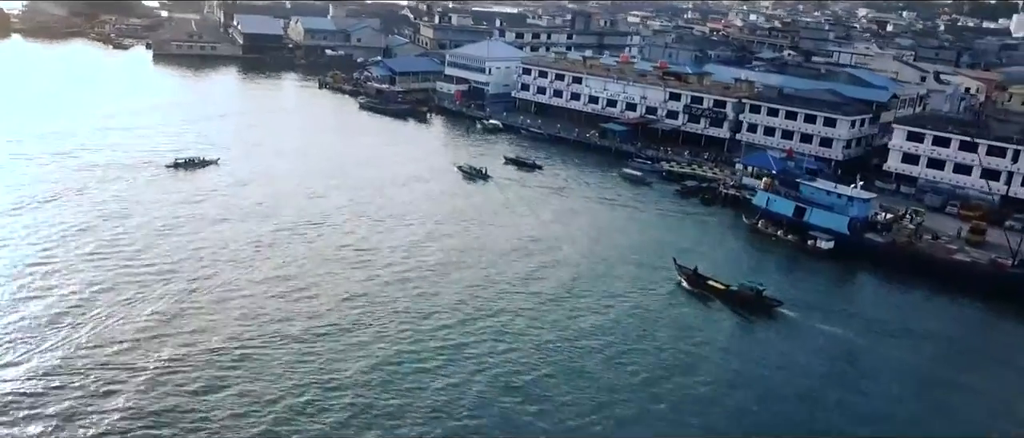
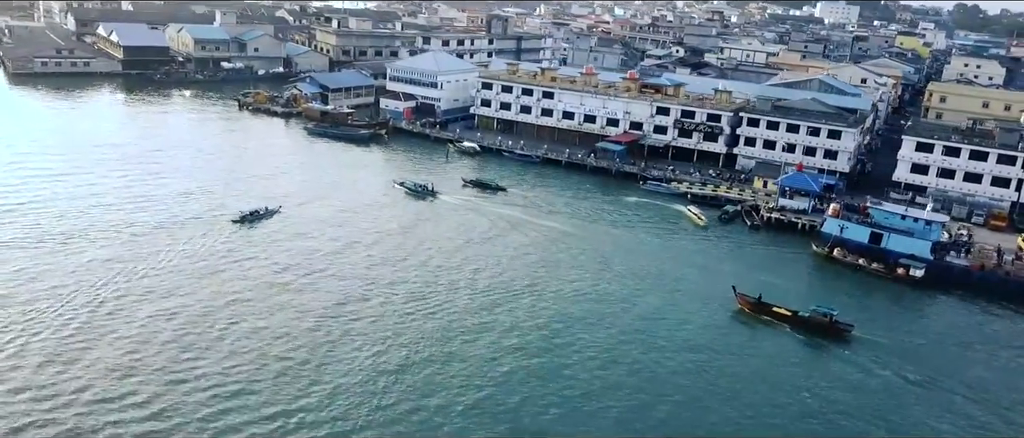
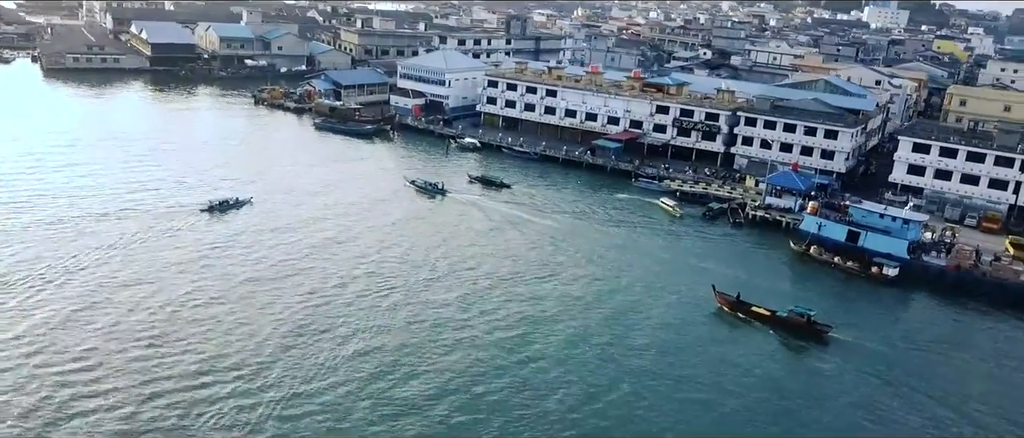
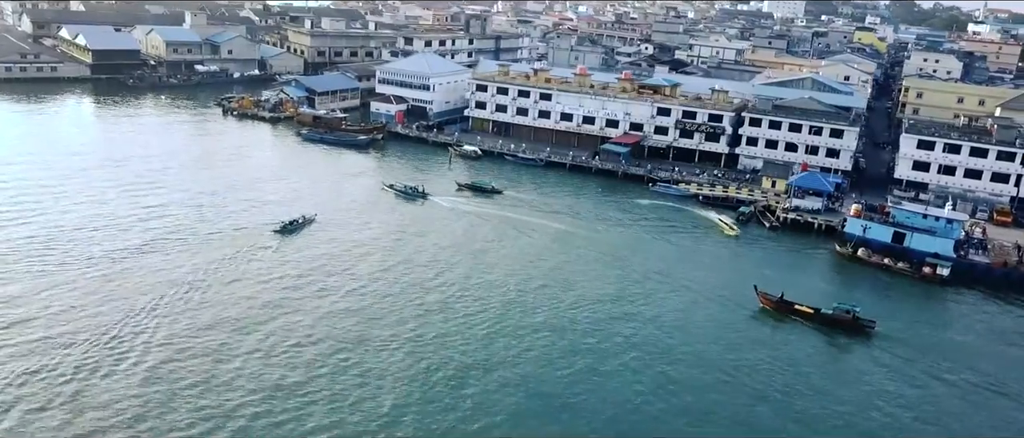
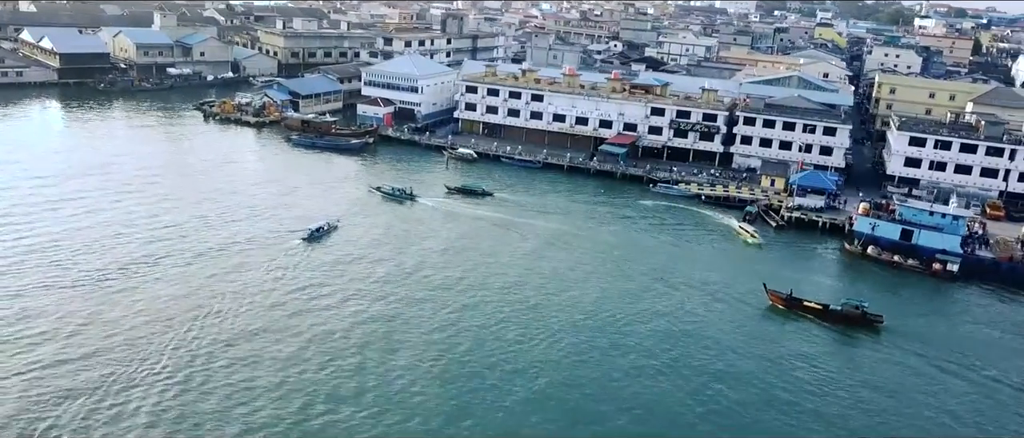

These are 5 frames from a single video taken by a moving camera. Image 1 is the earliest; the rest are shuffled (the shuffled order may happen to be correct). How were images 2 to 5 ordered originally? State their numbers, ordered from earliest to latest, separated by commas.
3, 2, 4, 5
